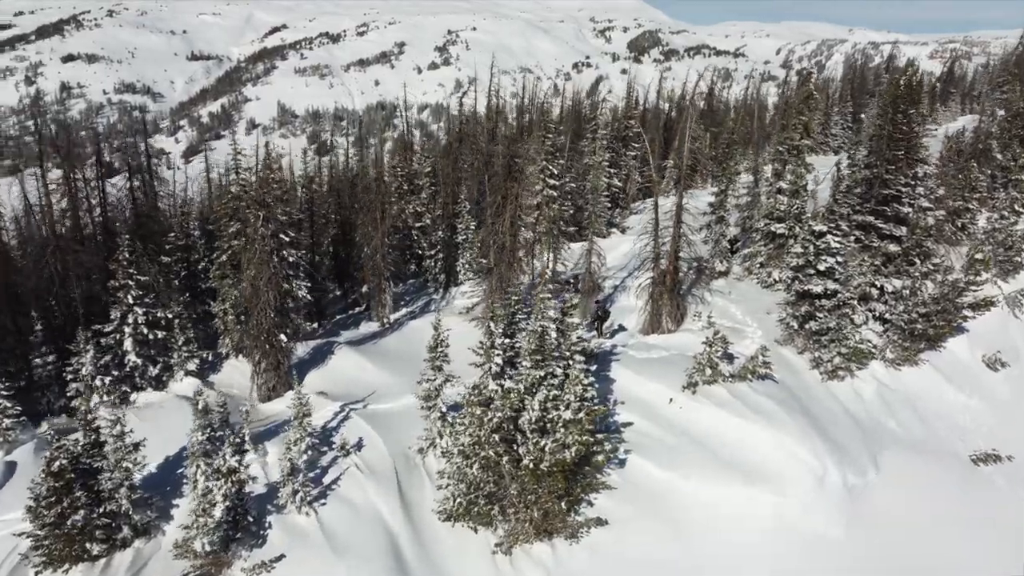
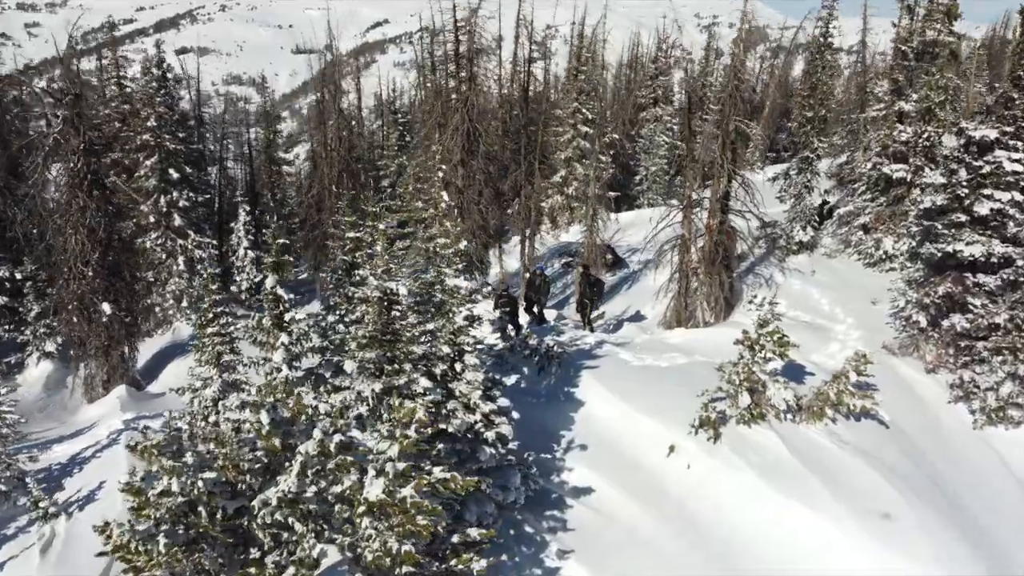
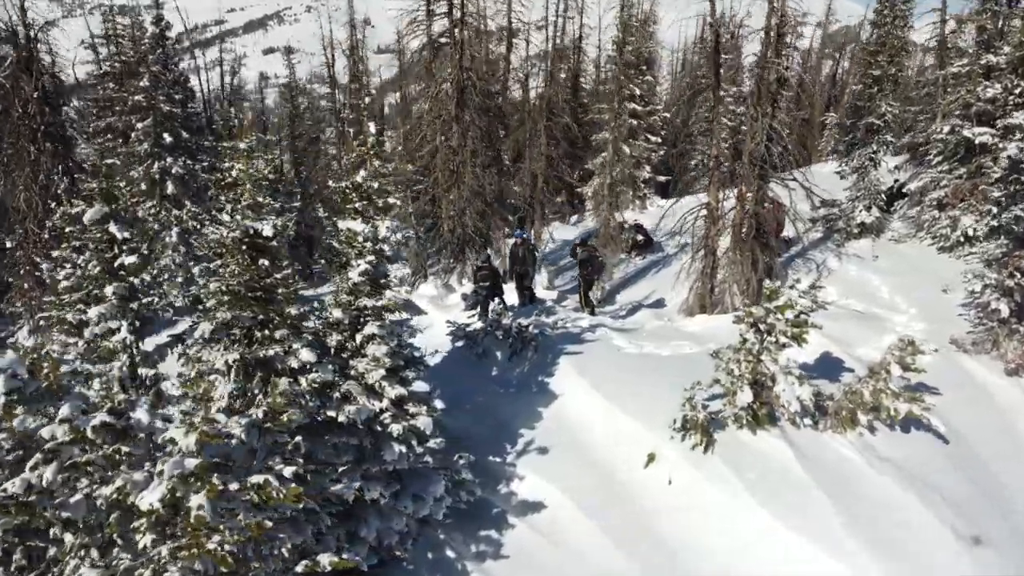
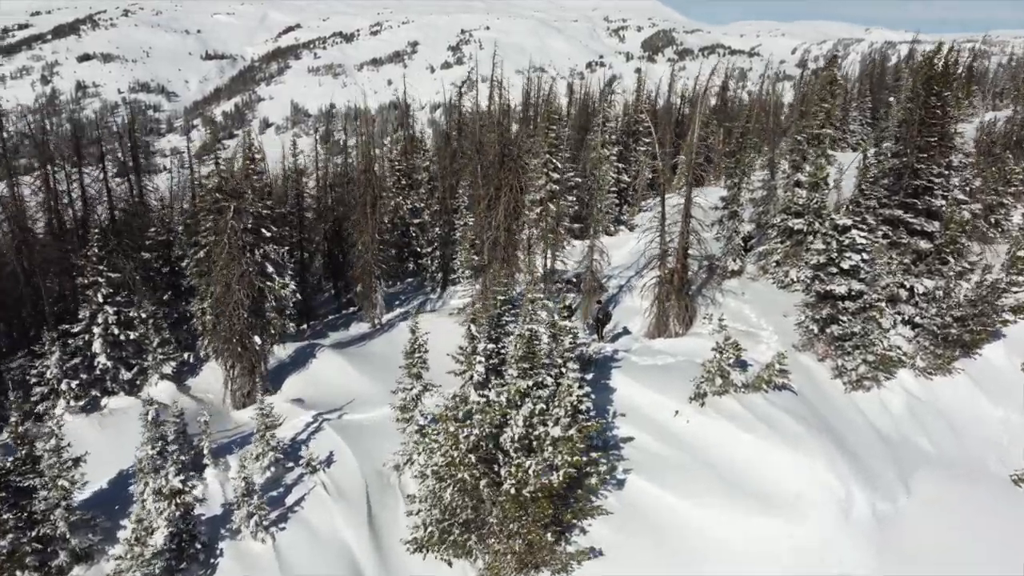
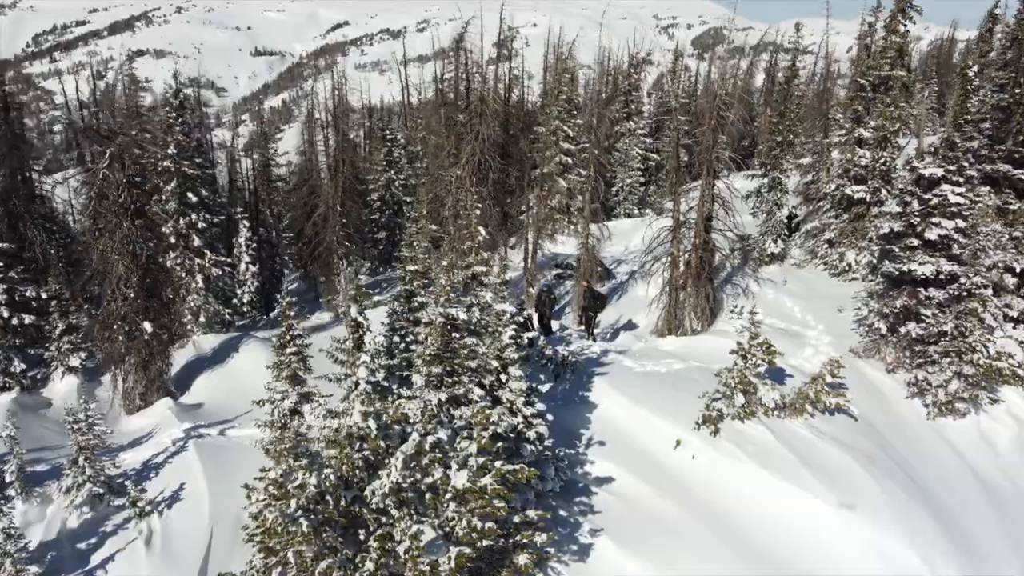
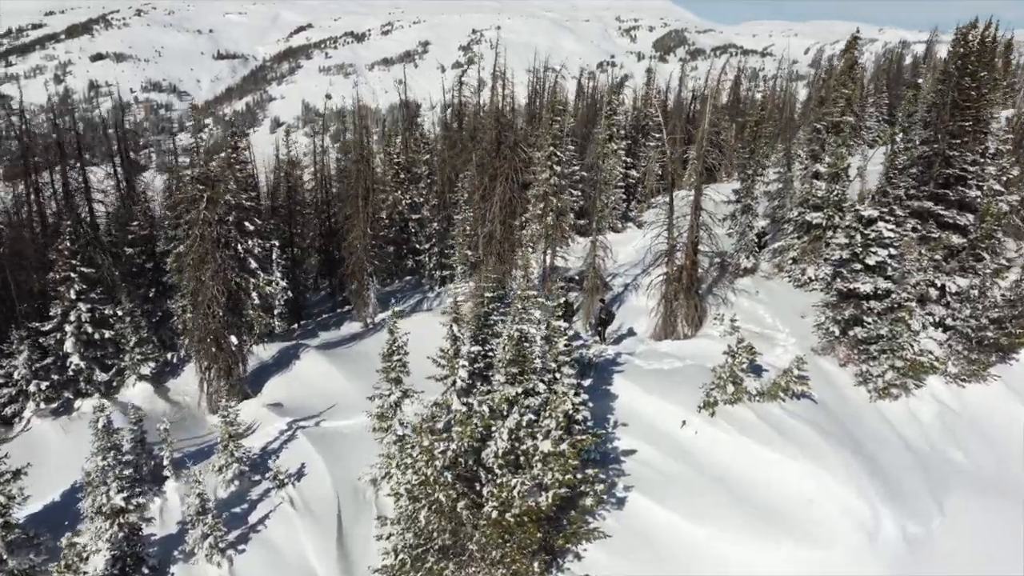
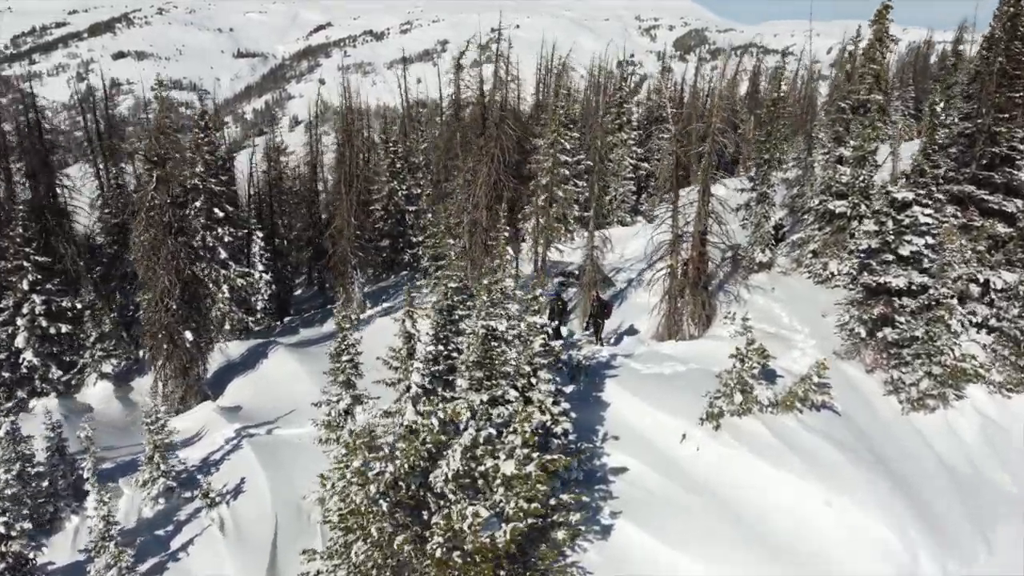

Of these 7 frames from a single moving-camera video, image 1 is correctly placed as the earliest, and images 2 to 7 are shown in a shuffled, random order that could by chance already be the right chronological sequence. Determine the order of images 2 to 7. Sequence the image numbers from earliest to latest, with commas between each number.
4, 6, 7, 5, 2, 3
